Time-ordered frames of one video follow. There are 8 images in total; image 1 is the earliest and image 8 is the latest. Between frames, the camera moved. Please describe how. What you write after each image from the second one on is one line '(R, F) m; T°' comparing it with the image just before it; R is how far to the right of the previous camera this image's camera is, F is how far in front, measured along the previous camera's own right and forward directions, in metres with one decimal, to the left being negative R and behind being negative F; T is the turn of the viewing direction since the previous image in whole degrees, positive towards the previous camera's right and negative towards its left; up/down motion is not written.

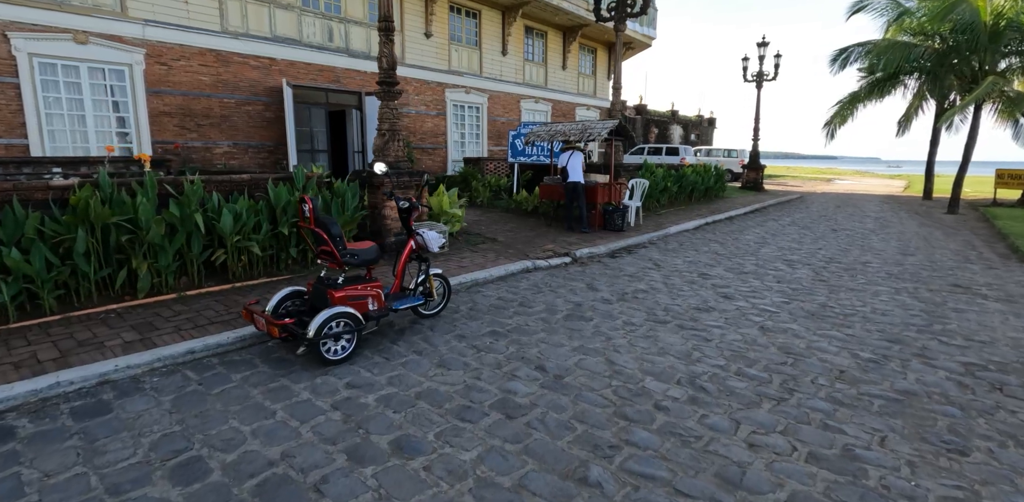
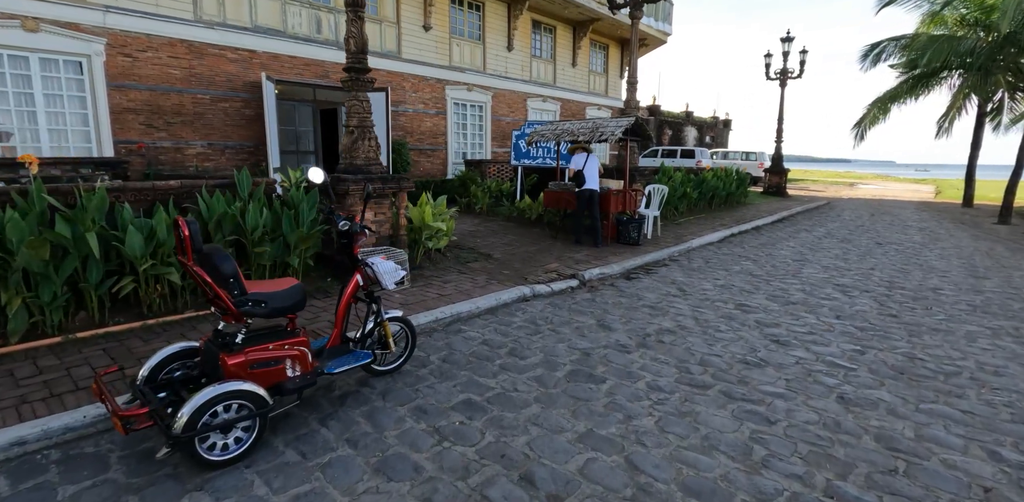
(+0.2, +1.4) m; -1°
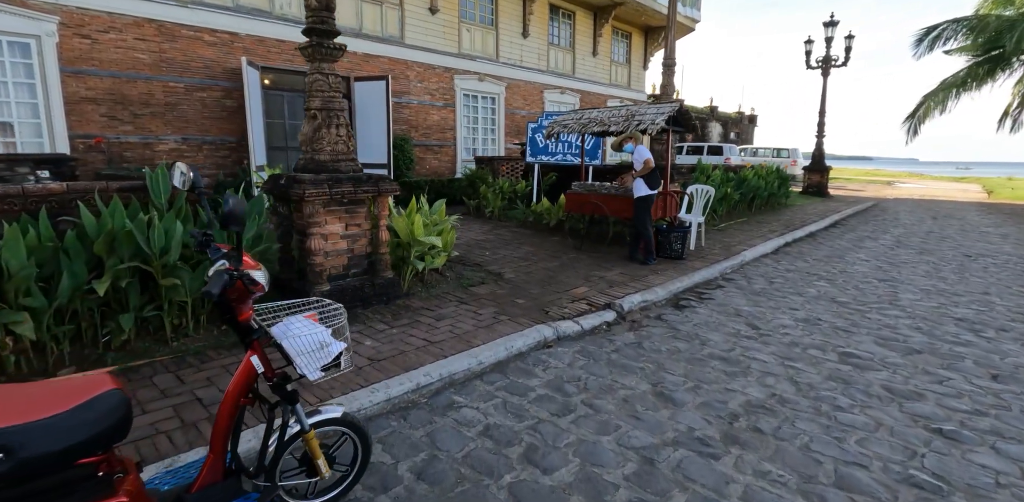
(0.0, +1.6) m; -2°
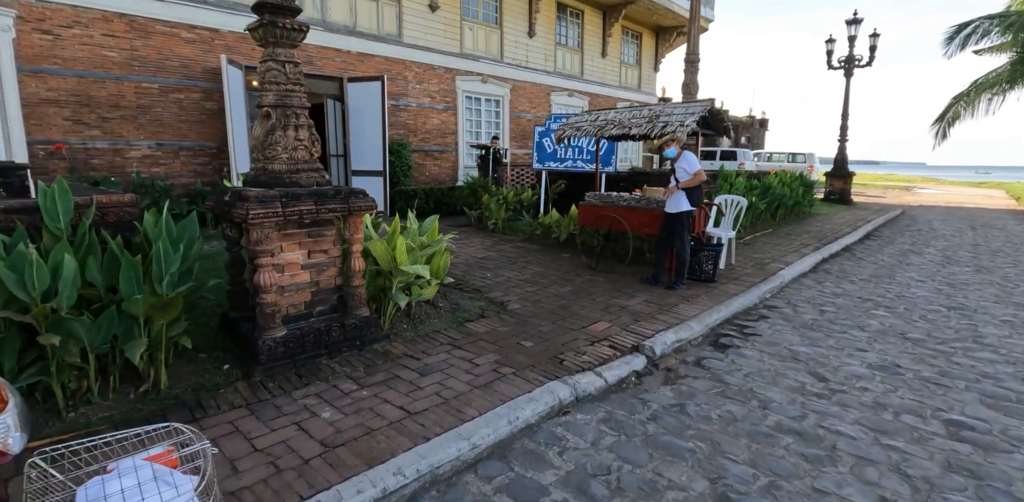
(0.0, +1.0) m; -1°
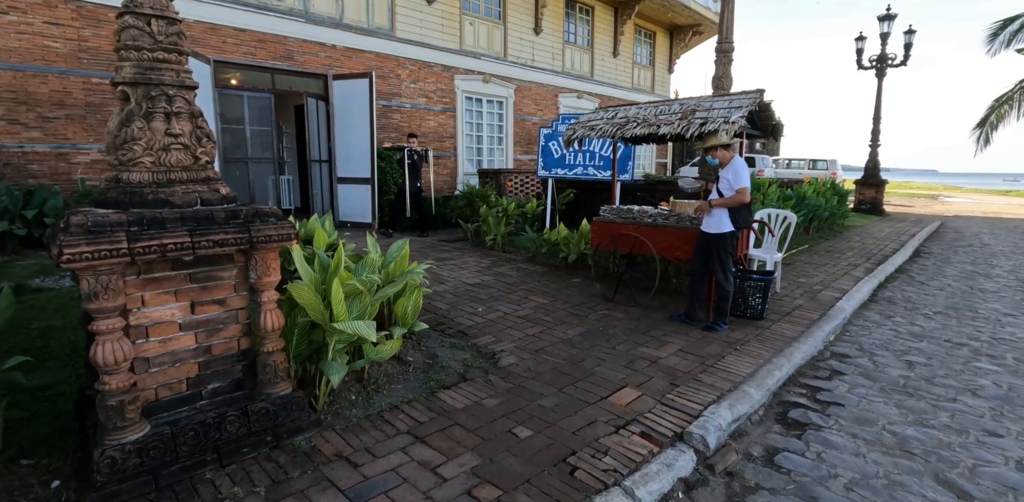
(+0.1, +1.3) m; -1°
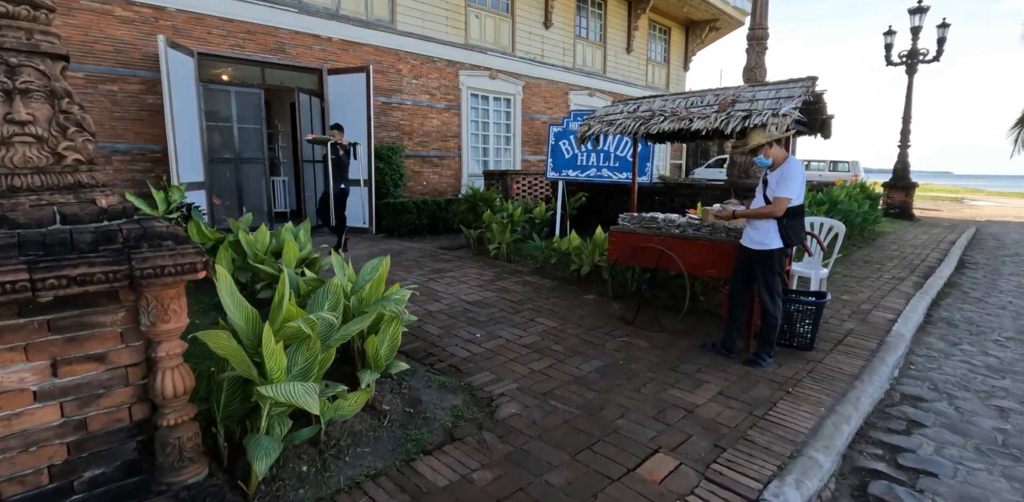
(0.0, +0.8) m; -1°
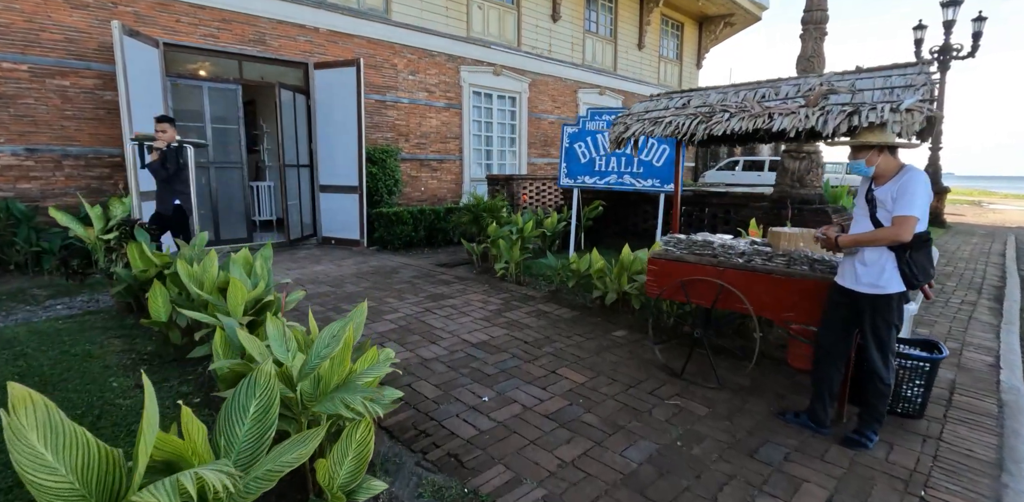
(-0.1, +1.0) m; 0°
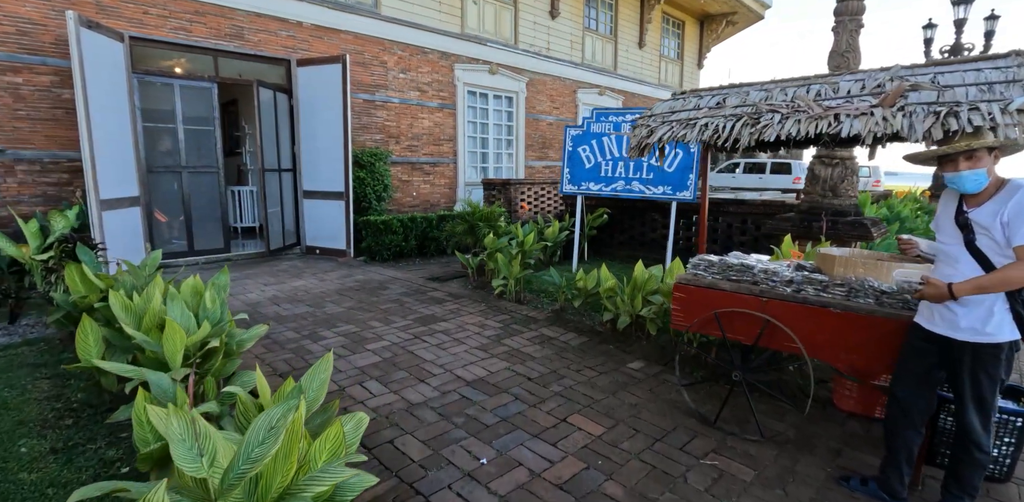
(0.0, +0.6) m; +1°
